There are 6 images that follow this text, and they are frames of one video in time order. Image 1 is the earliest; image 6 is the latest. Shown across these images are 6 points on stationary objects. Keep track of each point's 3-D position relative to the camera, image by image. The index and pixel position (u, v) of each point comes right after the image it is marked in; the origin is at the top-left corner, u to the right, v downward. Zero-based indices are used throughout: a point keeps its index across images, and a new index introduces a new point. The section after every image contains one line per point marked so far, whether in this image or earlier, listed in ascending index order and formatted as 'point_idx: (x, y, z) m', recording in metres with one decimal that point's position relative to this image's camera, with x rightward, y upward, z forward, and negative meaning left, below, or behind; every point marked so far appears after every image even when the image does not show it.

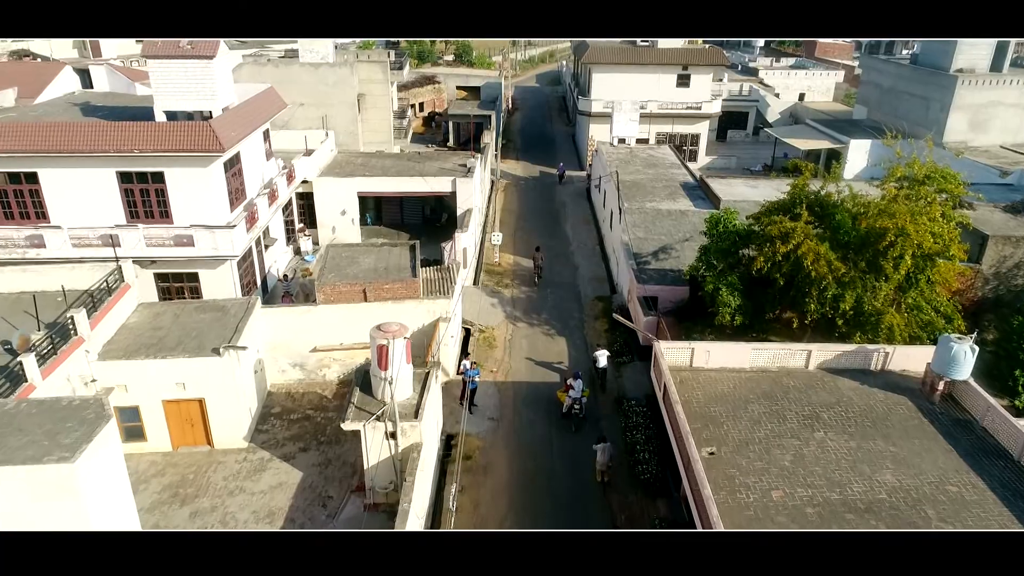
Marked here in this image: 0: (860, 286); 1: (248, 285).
0: (+5.3, 0.0, +11.1) m
1: (-4.9, +0.1, +13.6) m
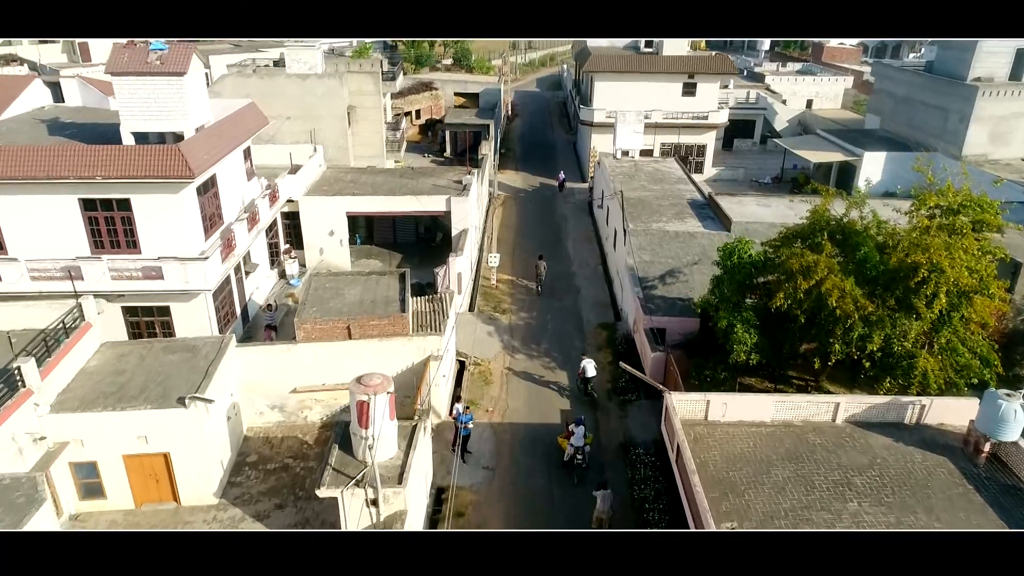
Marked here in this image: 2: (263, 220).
0: (+5.2, -0.5, +10.1) m
1: (-5.0, -0.5, +12.6) m
2: (-4.8, +1.3, +13.9) m
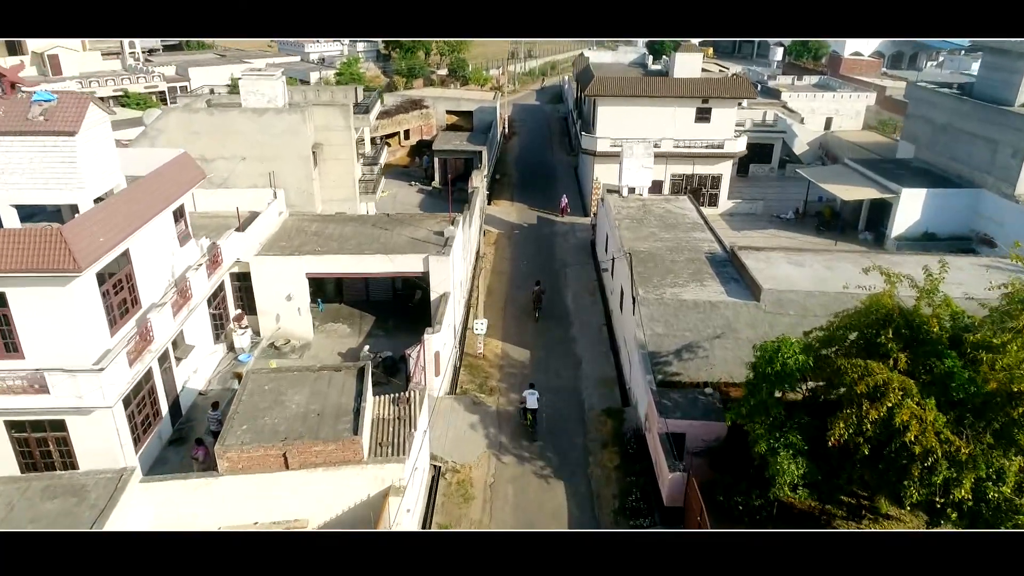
0: (+5.0, -1.9, +7.7) m
1: (-5.2, -1.9, +10.3) m
2: (-5.0, -0.1, +11.6) m
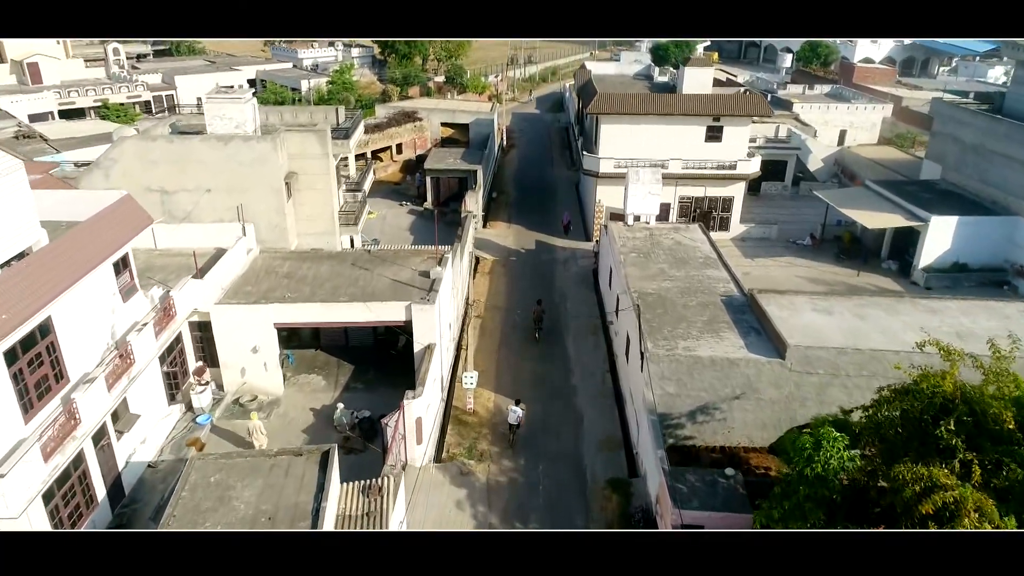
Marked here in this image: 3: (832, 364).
0: (+4.9, -2.8, +6.3) m
1: (-5.3, -2.7, +8.8) m
2: (-5.1, -1.0, +10.1) m
3: (+4.9, -1.2, +11.0) m
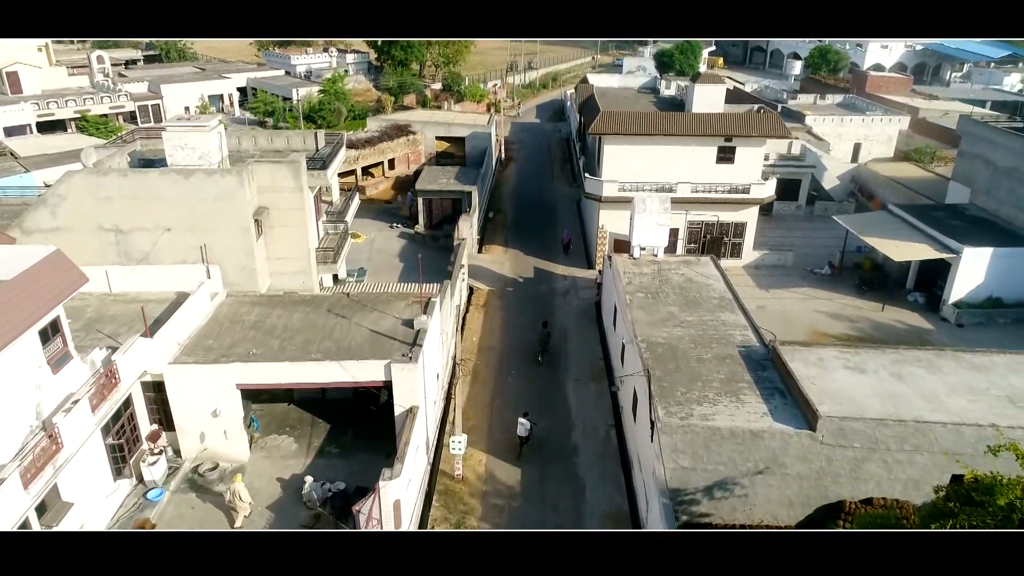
0: (+4.8, -3.6, +4.9) m
1: (-5.4, -3.6, +7.5) m
2: (-5.2, -1.8, +8.8) m
3: (+4.7, -2.0, +9.6) m
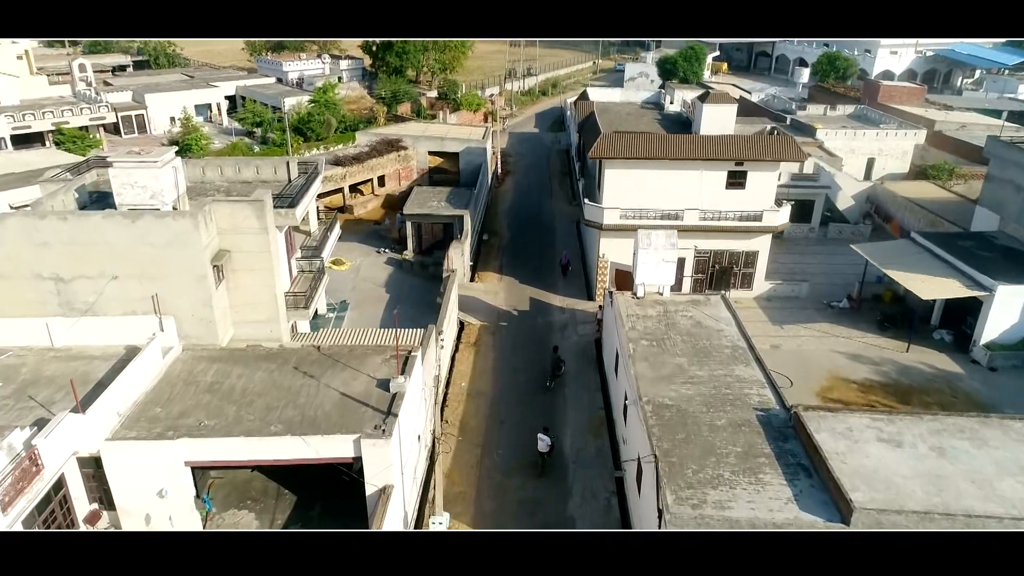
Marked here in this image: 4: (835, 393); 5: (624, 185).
0: (+4.6, -4.4, +3.5) m
1: (-5.6, -4.4, +6.1) m
2: (-5.4, -2.6, +7.4) m
3: (+4.6, -2.8, +8.3) m
4: (+6.3, -2.0, +14.2) m
5: (+2.6, +2.4, +16.9) m
